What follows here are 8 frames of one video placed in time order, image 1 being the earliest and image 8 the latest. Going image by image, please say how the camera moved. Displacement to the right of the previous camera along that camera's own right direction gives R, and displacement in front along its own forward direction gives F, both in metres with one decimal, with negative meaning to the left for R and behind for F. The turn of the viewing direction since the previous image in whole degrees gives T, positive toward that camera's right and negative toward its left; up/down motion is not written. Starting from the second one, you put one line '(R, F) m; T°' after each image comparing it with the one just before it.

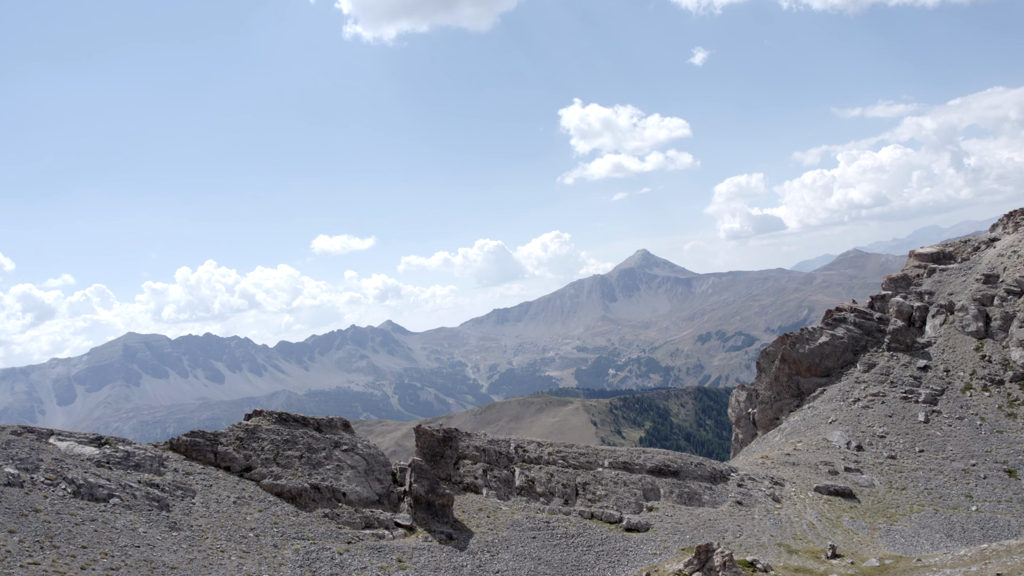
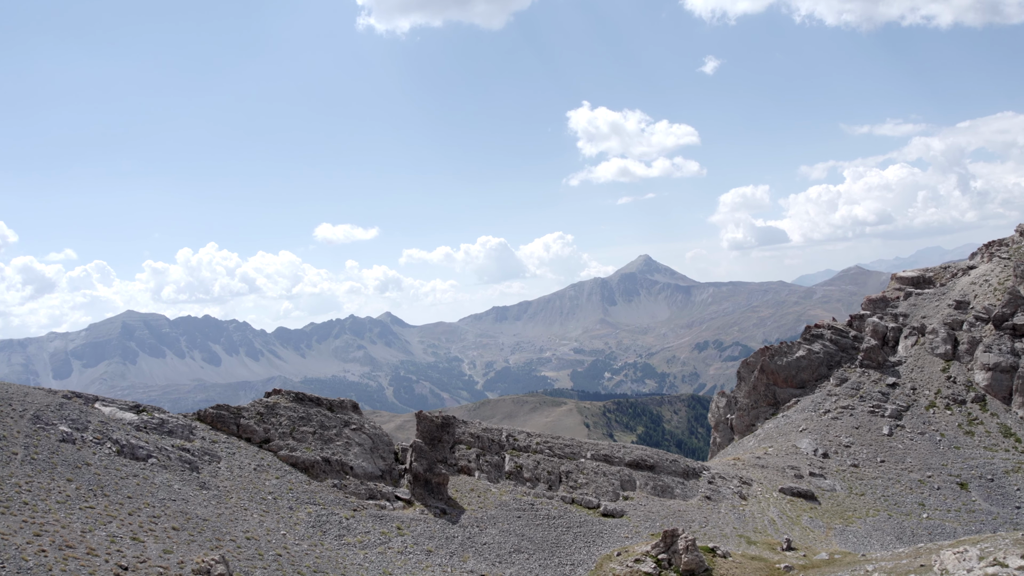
(+0.1, -6.3) m; 0°
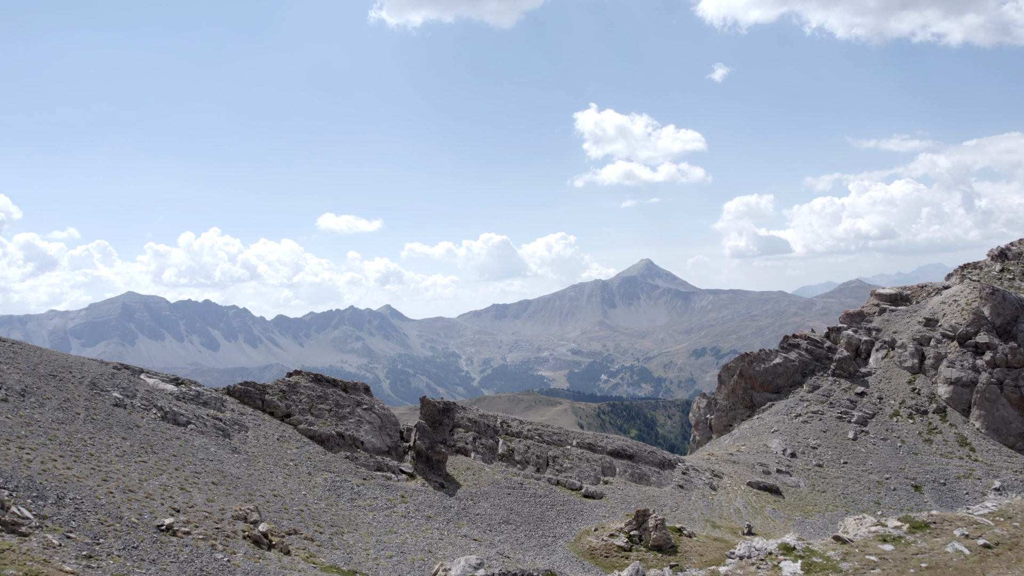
(+0.1, -7.5) m; 0°
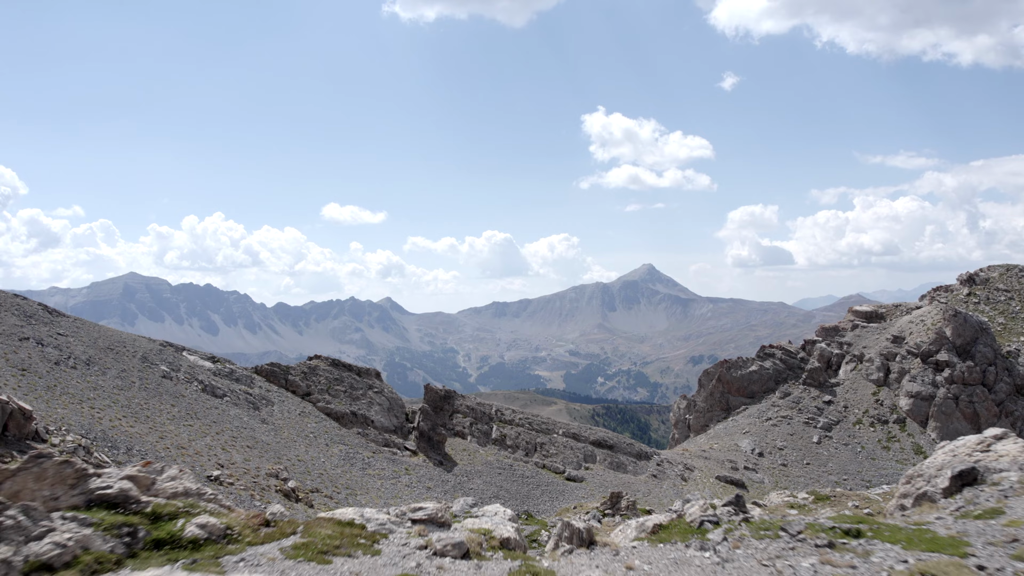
(+0.2, -9.0) m; 0°
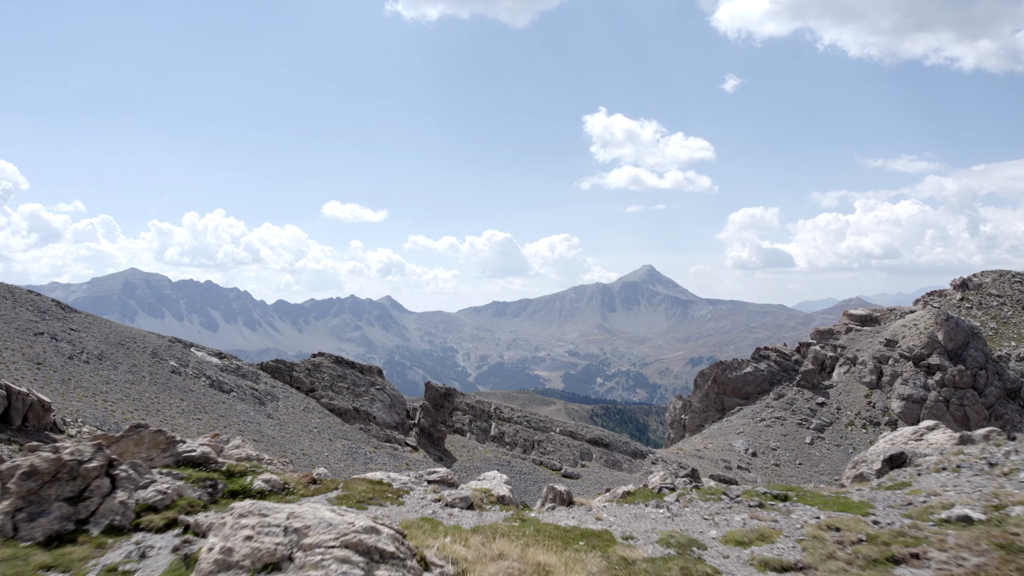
(+0.1, -2.0) m; 0°
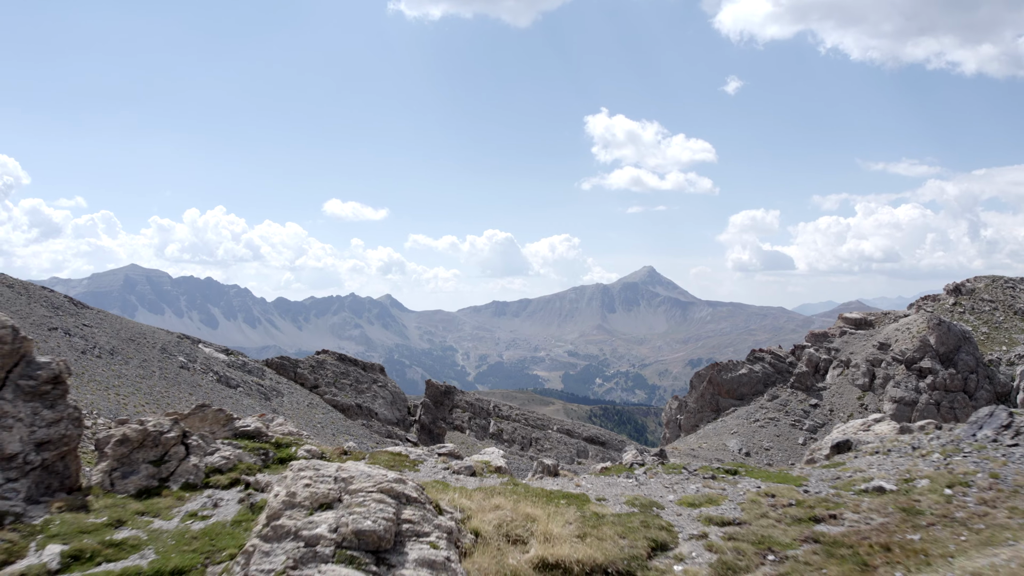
(+0.1, -2.1) m; 0°
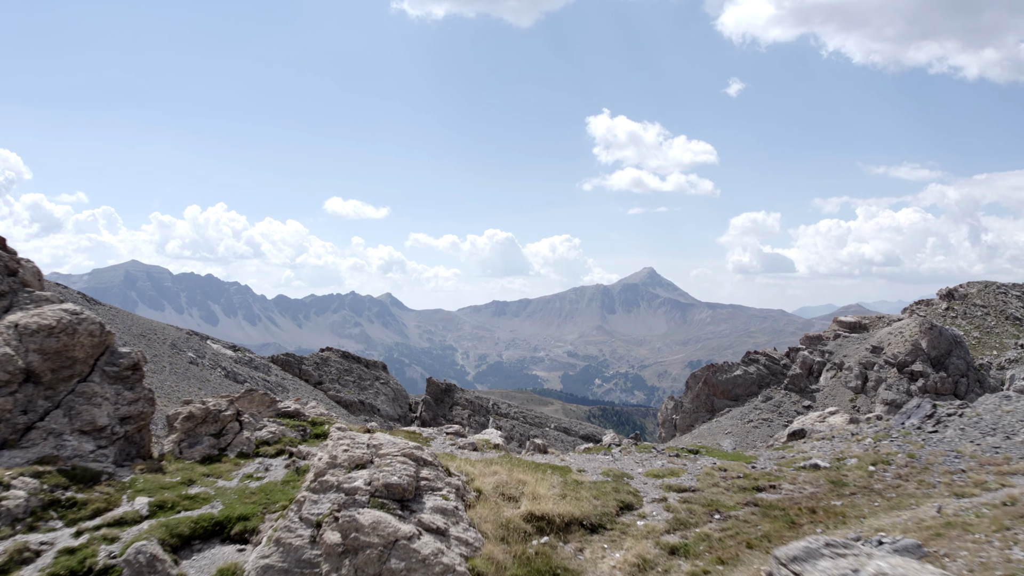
(+0.1, -2.3) m; 0°
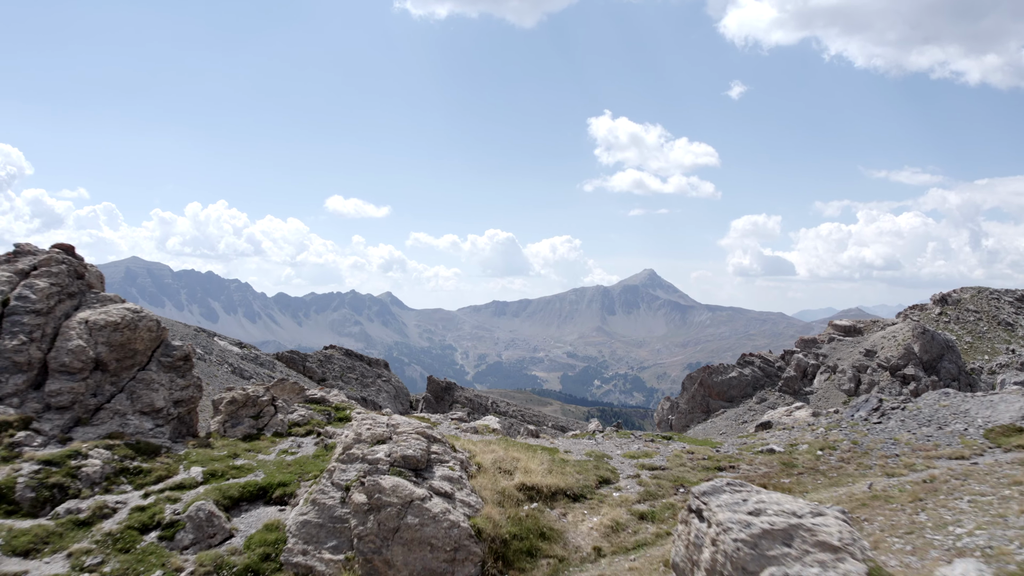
(+0.1, -2.1) m; 0°
